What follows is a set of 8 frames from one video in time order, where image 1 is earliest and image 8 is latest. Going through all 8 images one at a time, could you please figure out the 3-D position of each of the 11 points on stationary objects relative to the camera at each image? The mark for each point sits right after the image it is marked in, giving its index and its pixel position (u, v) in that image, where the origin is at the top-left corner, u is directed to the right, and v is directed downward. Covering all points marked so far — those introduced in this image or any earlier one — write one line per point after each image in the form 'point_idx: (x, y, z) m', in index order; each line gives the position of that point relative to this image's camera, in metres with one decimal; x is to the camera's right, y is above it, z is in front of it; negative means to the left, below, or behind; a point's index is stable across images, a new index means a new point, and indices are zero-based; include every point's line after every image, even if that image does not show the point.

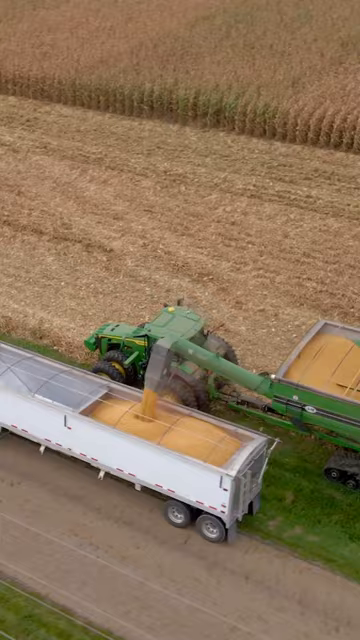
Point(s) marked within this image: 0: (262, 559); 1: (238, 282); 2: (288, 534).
0: (+1.0, -3.0, +11.0) m
1: (+1.1, +0.7, +17.1) m
2: (+1.4, -2.8, +11.4) m
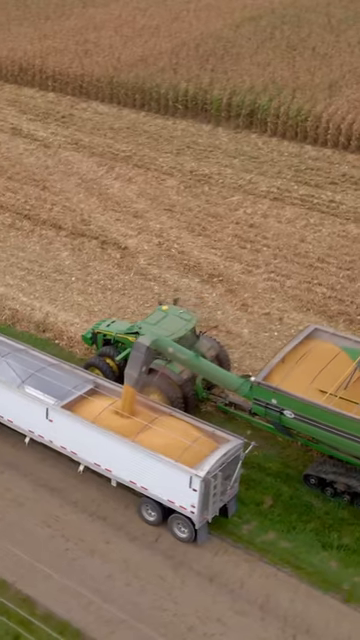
0: (+0.6, -3.1, +11.0) m
1: (+1.3, +0.7, +17.1) m
2: (+1.0, -2.9, +11.4) m
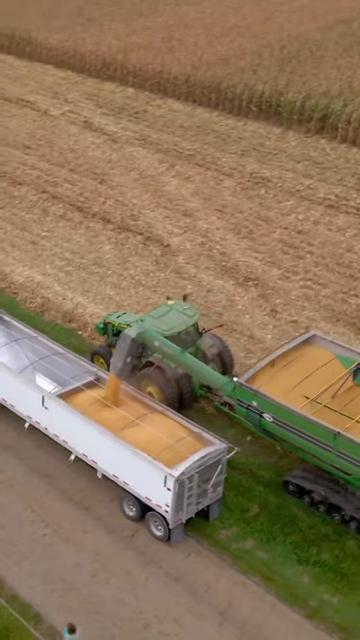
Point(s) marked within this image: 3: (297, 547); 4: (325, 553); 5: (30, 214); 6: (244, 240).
0: (+0.3, -3.1, +11.0) m
1: (+2.0, +0.6, +16.9) m
2: (+0.7, -3.0, +11.4) m
3: (+1.5, -3.0, +11.4) m
4: (+1.9, -3.1, +11.3) m
5: (-3.4, +2.4, +19.6) m
6: (+1.4, +1.8, +18.8) m
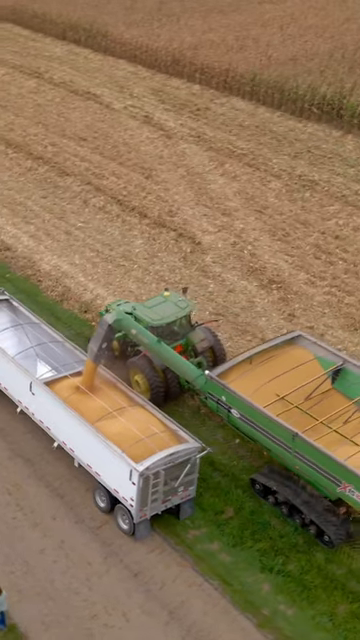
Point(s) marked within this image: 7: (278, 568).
0: (-0.3, -3.1, +11.0) m
1: (+2.4, +0.5, +16.7) m
2: (+0.3, -3.0, +11.3) m
3: (+1.1, -3.0, +11.2) m
4: (+1.4, -3.1, +11.1) m
5: (-2.5, +2.6, +19.9) m
6: (+2.1, +1.7, +18.6) m
7: (+1.3, -3.2, +11.0) m
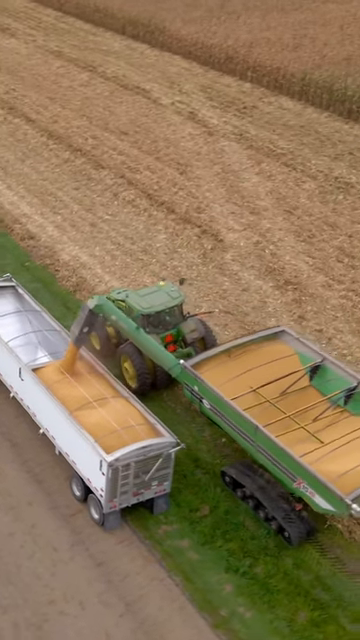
0: (-0.7, -3.0, +11.0) m
1: (+2.6, +0.4, +16.4) m
2: (-0.1, -2.9, +11.3) m
3: (+0.7, -3.0, +11.1) m
4: (+1.0, -3.1, +11.0) m
5: (-1.8, +2.8, +20.1) m
6: (+2.6, +1.6, +18.3) m
7: (+0.8, -3.2, +10.9) m
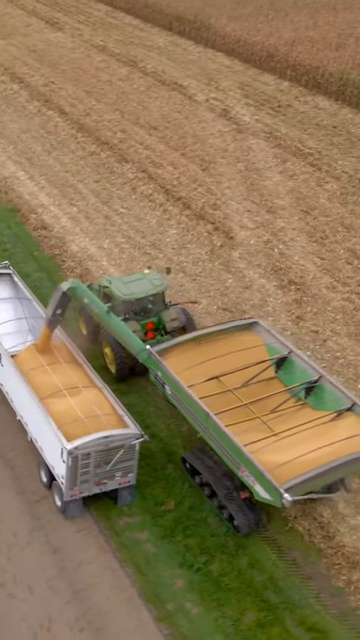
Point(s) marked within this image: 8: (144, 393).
0: (-1.2, -2.9, +11.1) m
1: (+2.6, +0.4, +16.2) m
2: (-0.7, -2.8, +11.3) m
3: (+0.1, -3.0, +11.1) m
4: (+0.4, -3.1, +11.0) m
5: (-1.4, +3.0, +20.2) m
6: (+2.8, +1.6, +18.1) m
7: (+0.2, -3.1, +10.9) m
8: (-0.6, -1.2, +13.7) m
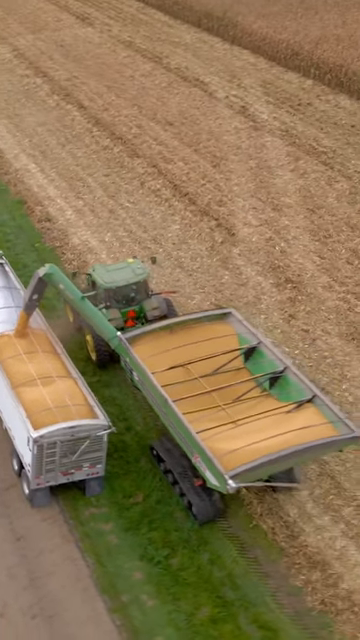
0: (-1.7, -2.7, +11.2) m
1: (+2.5, +0.4, +16.1) m
2: (-1.1, -2.7, +11.3) m
3: (-0.4, -2.9, +11.1) m
4: (-0.1, -3.0, +10.9) m
5: (-1.2, +3.1, +20.3) m
6: (+2.8, +1.6, +18.0) m
7: (-0.3, -3.0, +10.9) m
8: (-0.9, -1.0, +13.7) m
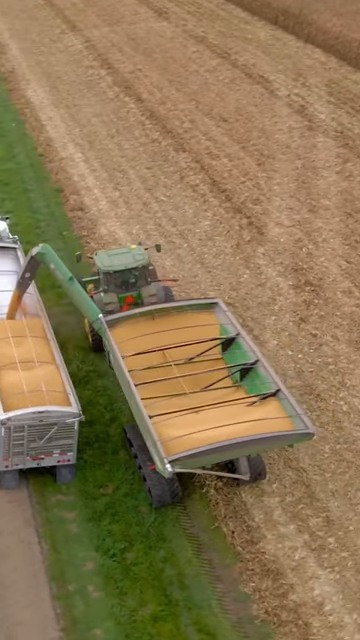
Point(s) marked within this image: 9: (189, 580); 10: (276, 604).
0: (-2.2, -2.5, +11.3) m
1: (+2.8, +0.3, +15.6) m
2: (-1.6, -2.5, +11.4) m
3: (-0.9, -2.8, +11.1) m
4: (-0.6, -2.9, +10.9) m
5: (-0.3, +3.3, +20.2) m
6: (+3.4, +1.5, +17.5) m
7: (-0.8, -2.9, +10.8) m
8: (-1.0, -0.9, +13.7) m
9: (+0.1, -3.1, +10.4) m
10: (+1.1, -3.3, +10.0) m
